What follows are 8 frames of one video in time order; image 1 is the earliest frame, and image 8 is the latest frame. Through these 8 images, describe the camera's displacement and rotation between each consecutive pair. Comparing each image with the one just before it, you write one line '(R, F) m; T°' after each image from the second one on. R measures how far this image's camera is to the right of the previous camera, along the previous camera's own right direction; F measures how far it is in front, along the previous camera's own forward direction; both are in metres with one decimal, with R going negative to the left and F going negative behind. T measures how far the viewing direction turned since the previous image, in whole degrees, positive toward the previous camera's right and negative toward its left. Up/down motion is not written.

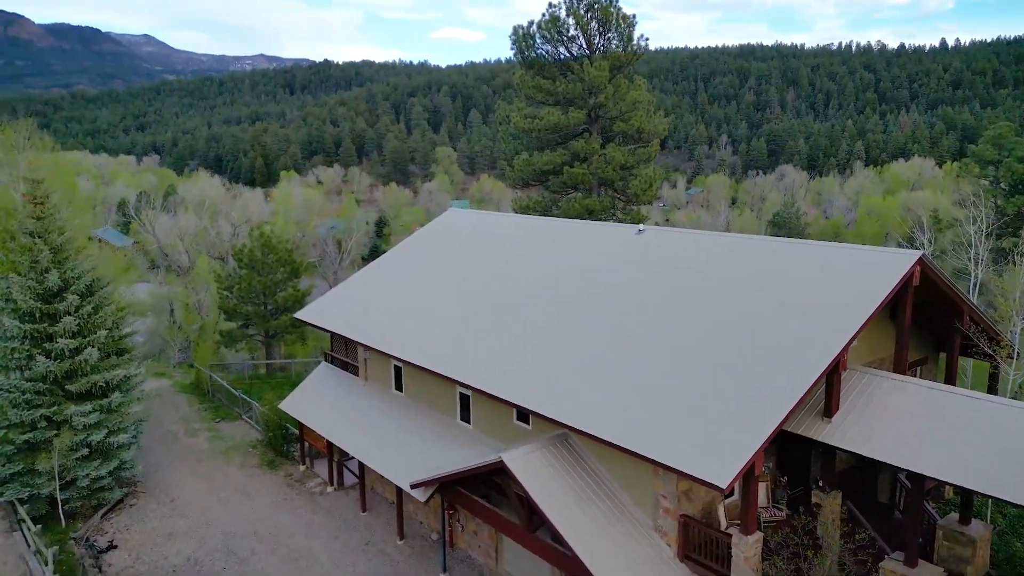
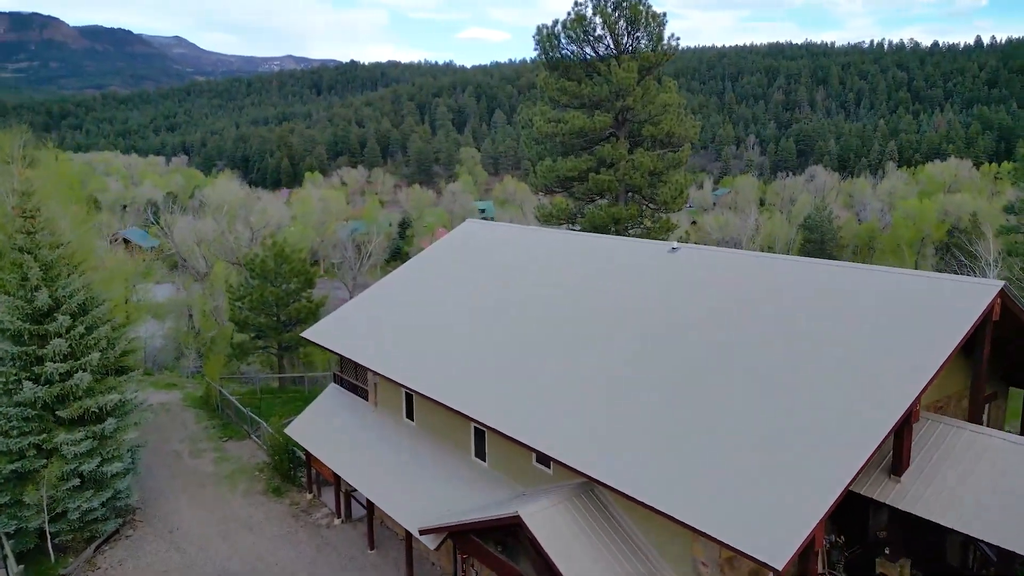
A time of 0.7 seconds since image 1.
(0.0, +0.8) m; -2°
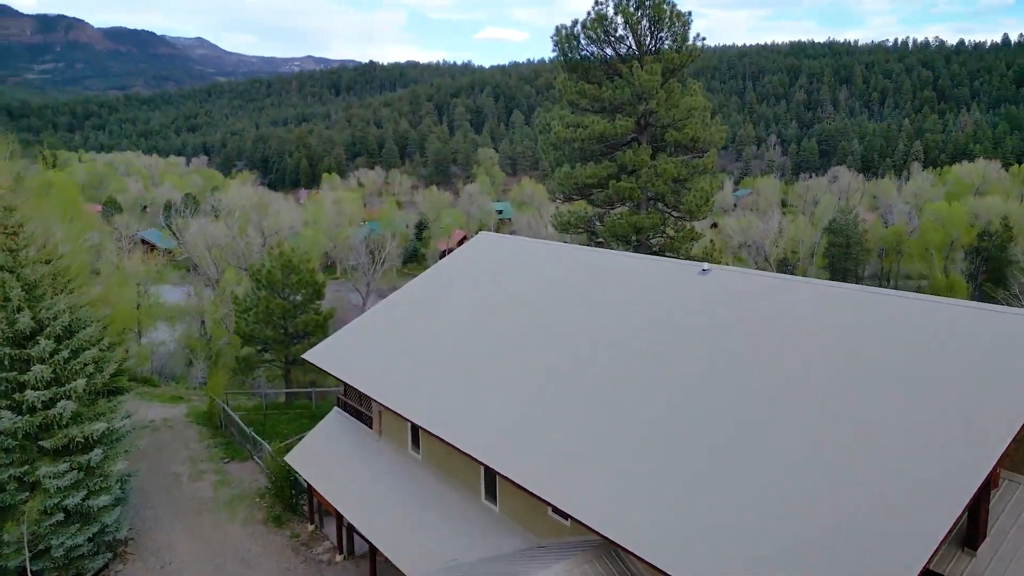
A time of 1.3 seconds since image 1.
(0.0, +0.7) m; -1°
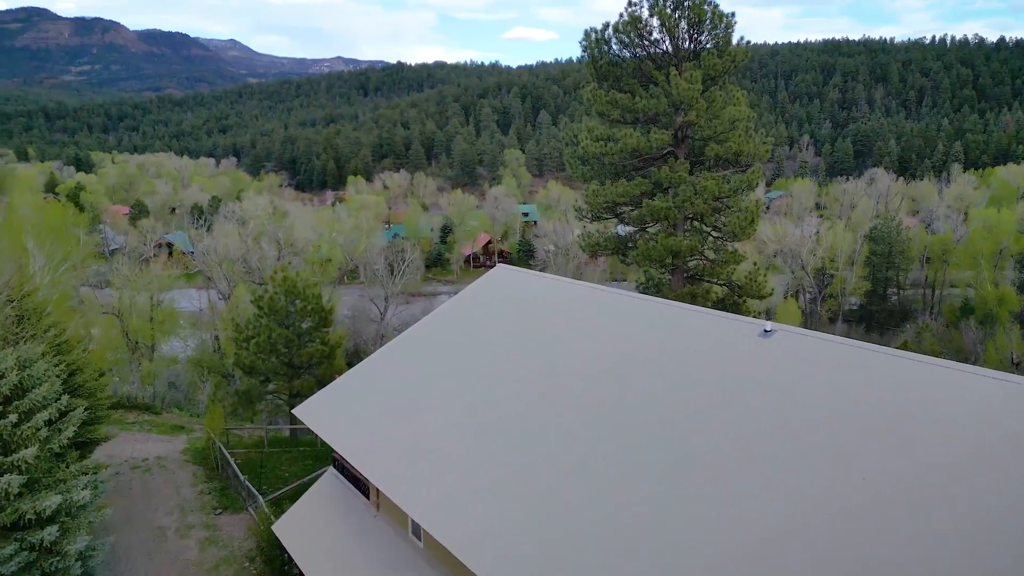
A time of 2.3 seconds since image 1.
(+0.1, +1.4) m; -2°
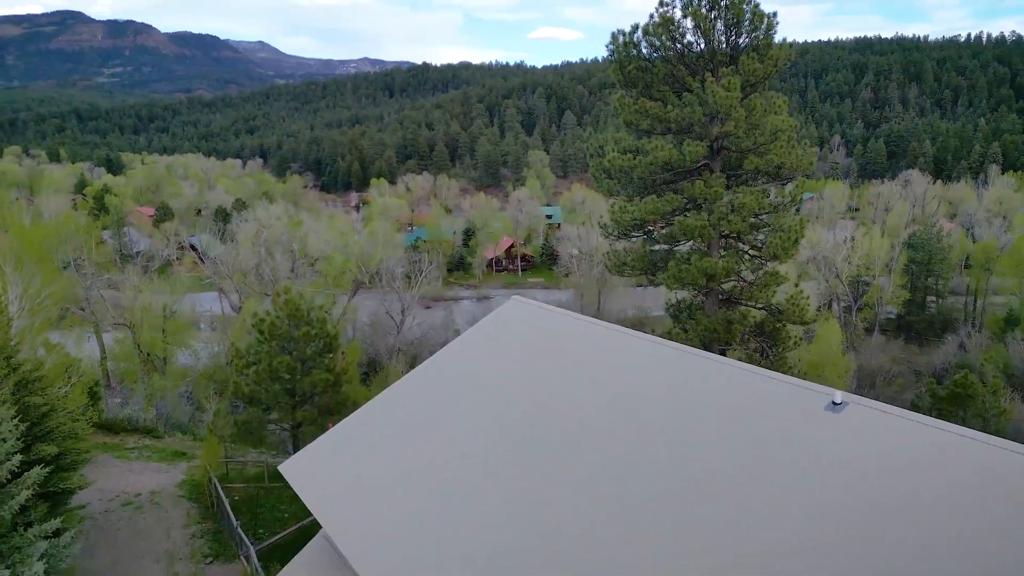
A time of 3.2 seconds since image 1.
(+0.1, +1.2) m; -2°
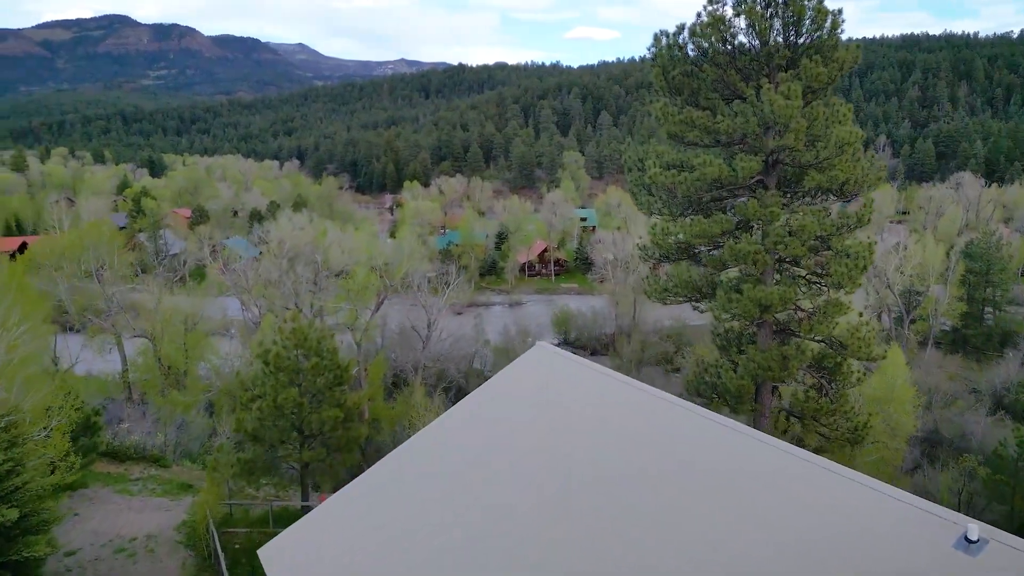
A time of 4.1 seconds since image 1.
(+0.1, +1.4) m; -3°
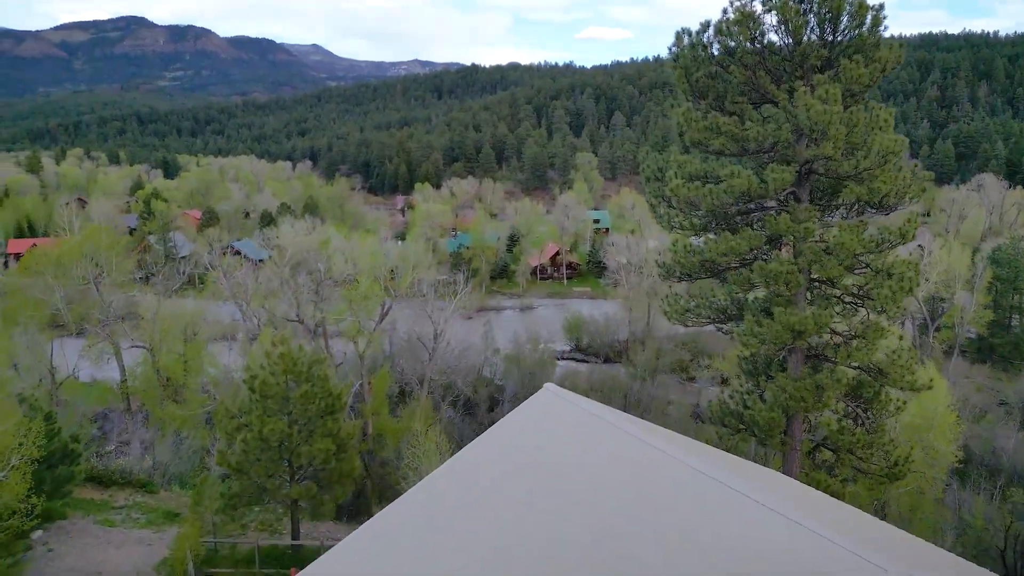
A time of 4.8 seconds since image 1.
(+0.1, +1.1) m; -1°
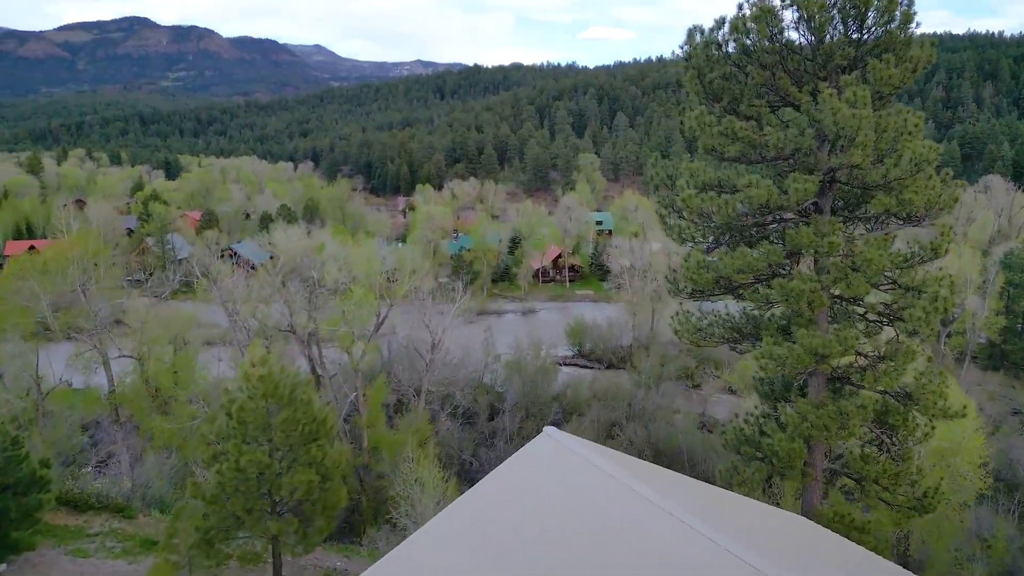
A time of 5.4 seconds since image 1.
(+0.1, +0.9) m; 0°
